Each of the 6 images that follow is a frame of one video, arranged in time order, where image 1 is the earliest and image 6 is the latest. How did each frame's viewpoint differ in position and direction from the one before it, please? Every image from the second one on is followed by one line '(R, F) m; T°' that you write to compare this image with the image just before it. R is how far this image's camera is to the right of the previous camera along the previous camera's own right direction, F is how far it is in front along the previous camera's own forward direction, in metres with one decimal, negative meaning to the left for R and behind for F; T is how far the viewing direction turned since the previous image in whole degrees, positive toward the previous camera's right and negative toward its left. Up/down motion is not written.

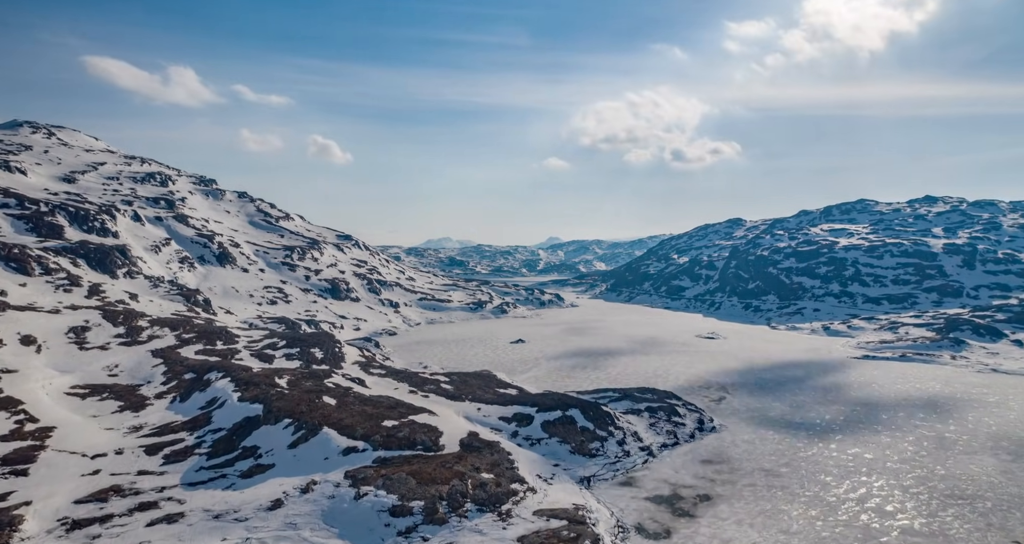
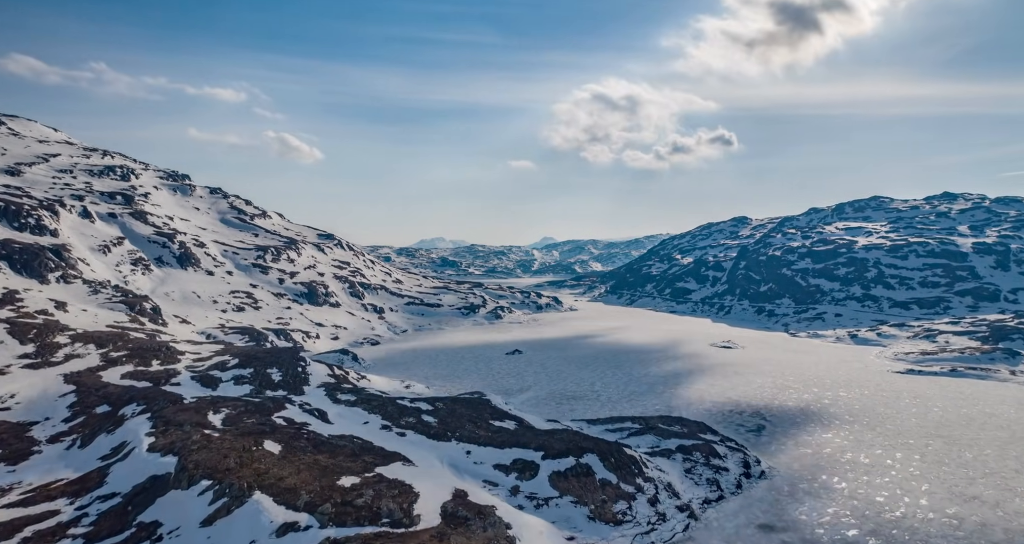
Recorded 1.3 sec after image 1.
(-0.4, +16.4) m; +1°
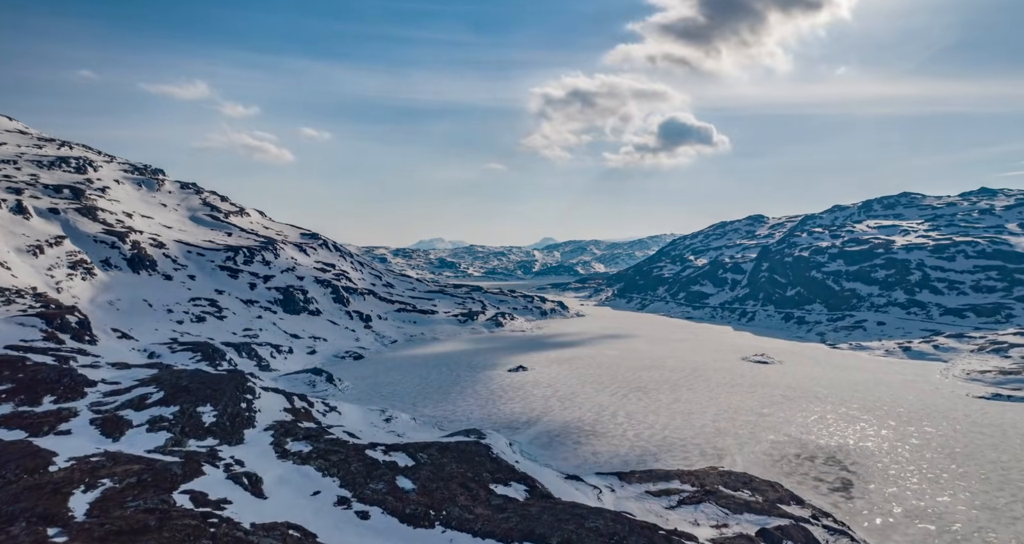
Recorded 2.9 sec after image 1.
(-0.7, +19.6) m; 0°
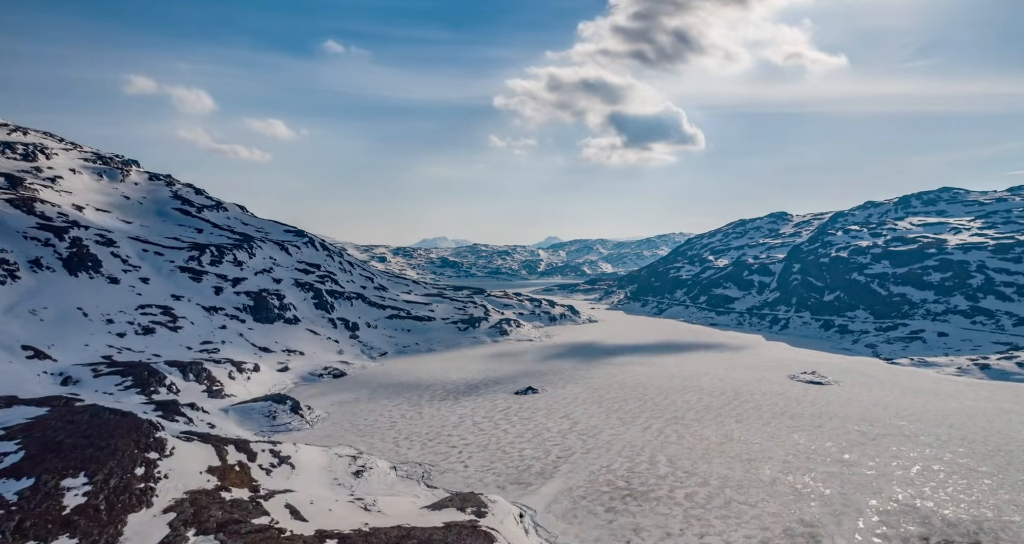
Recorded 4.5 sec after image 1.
(-0.7, +20.1) m; 0°
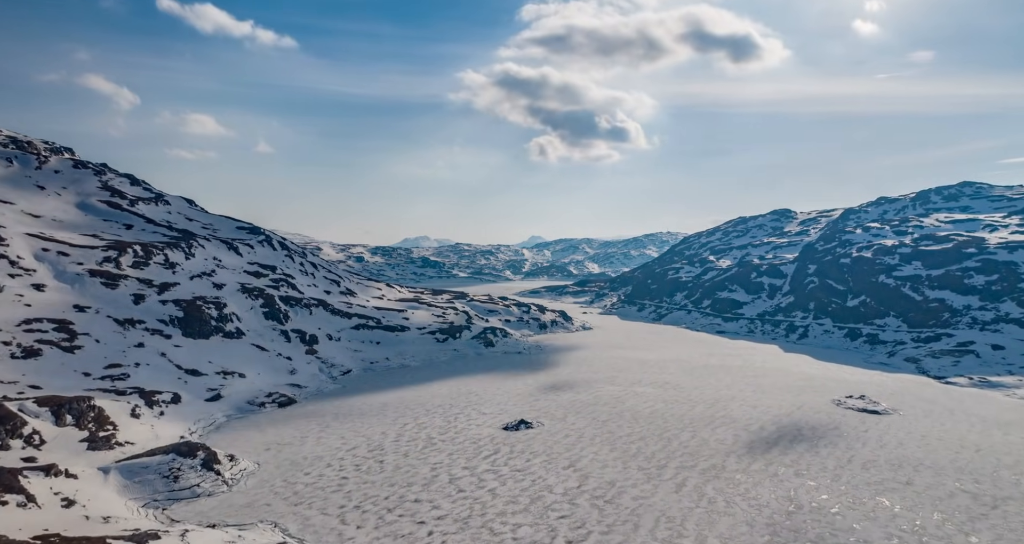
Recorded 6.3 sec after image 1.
(-0.6, +21.4) m; +2°
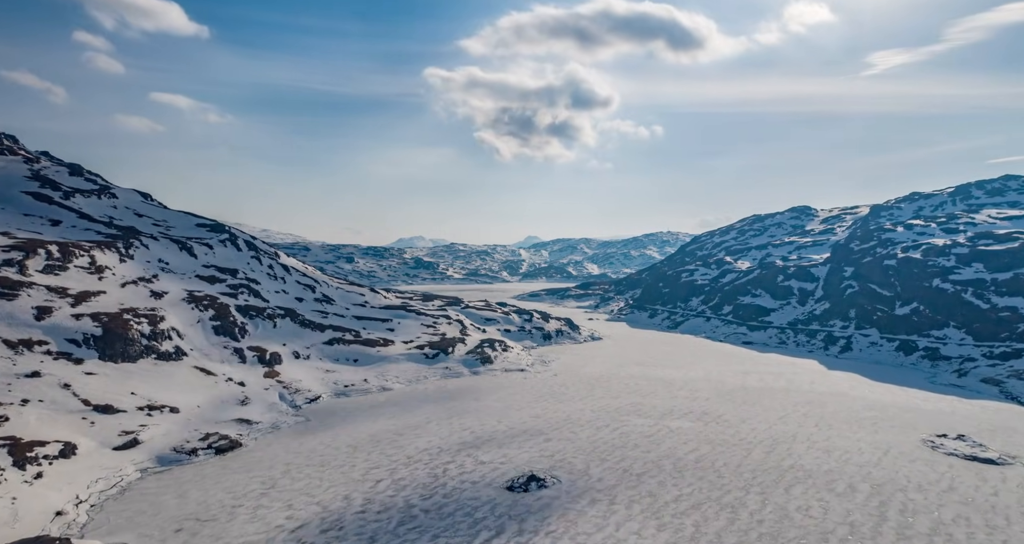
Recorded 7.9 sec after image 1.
(-1.2, +20.9) m; 0°
